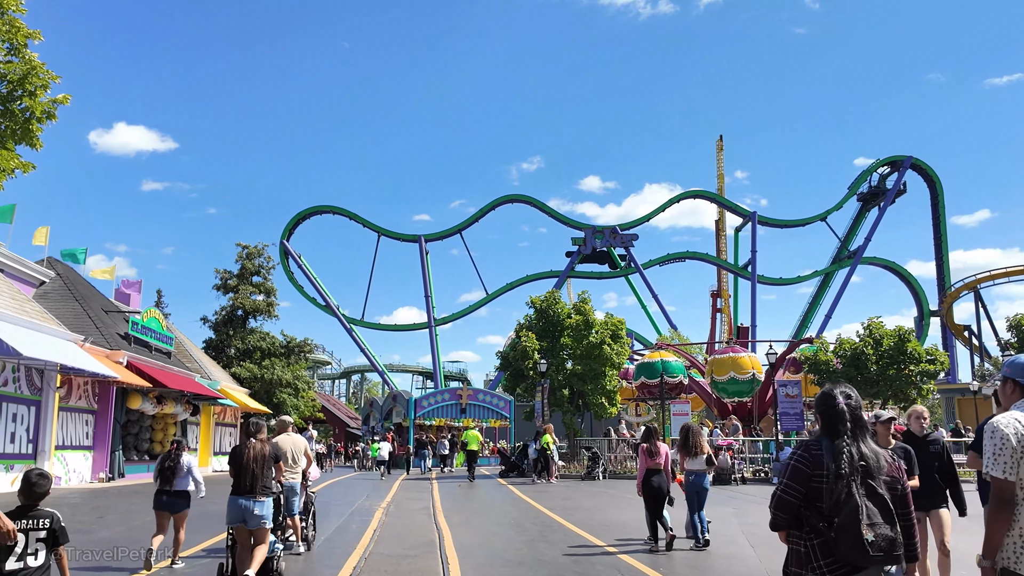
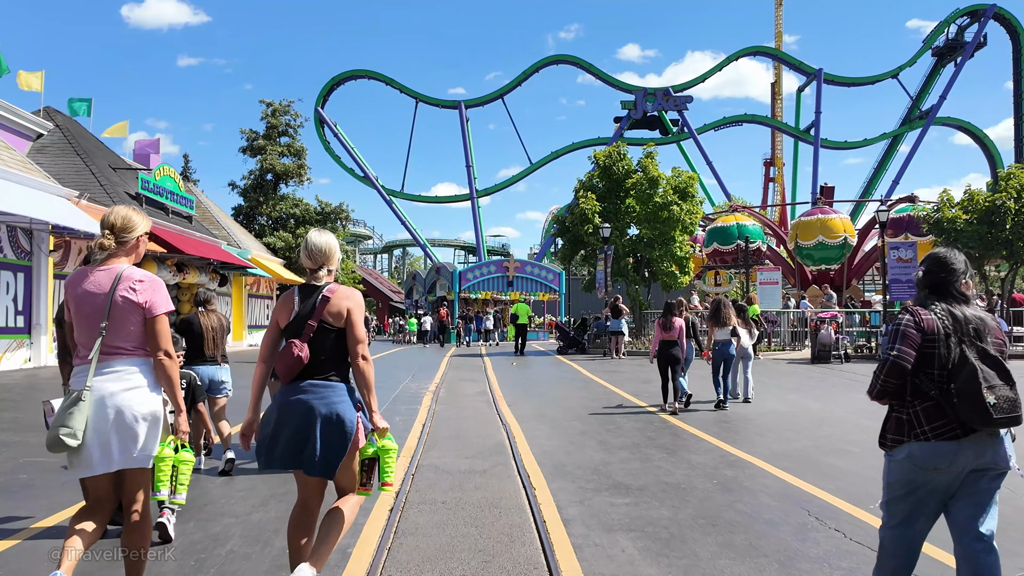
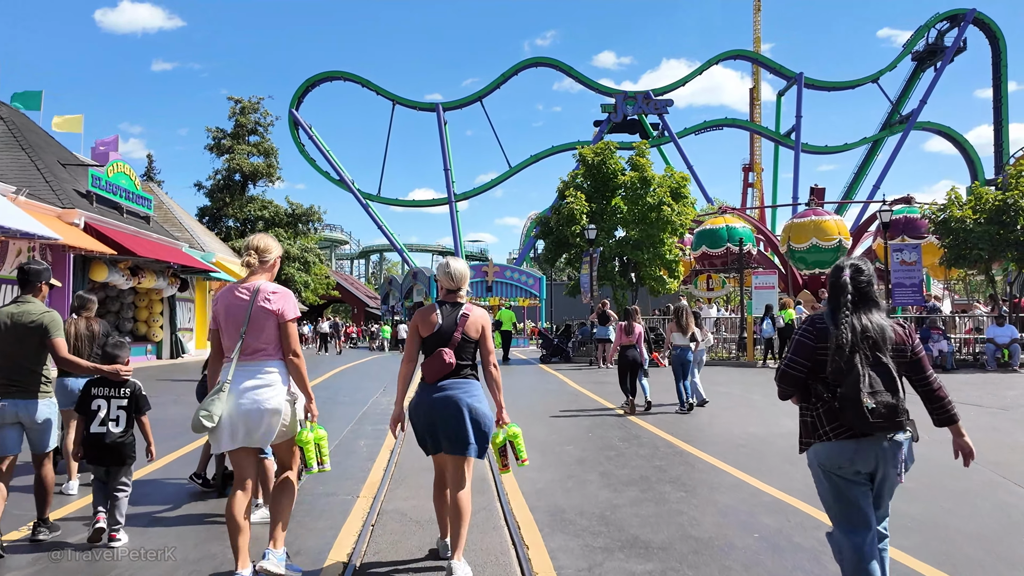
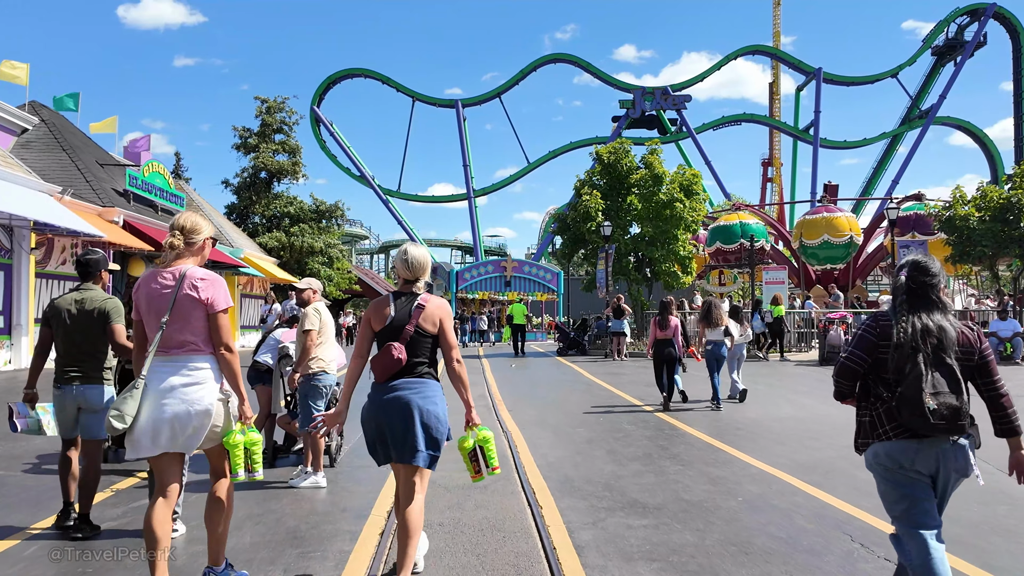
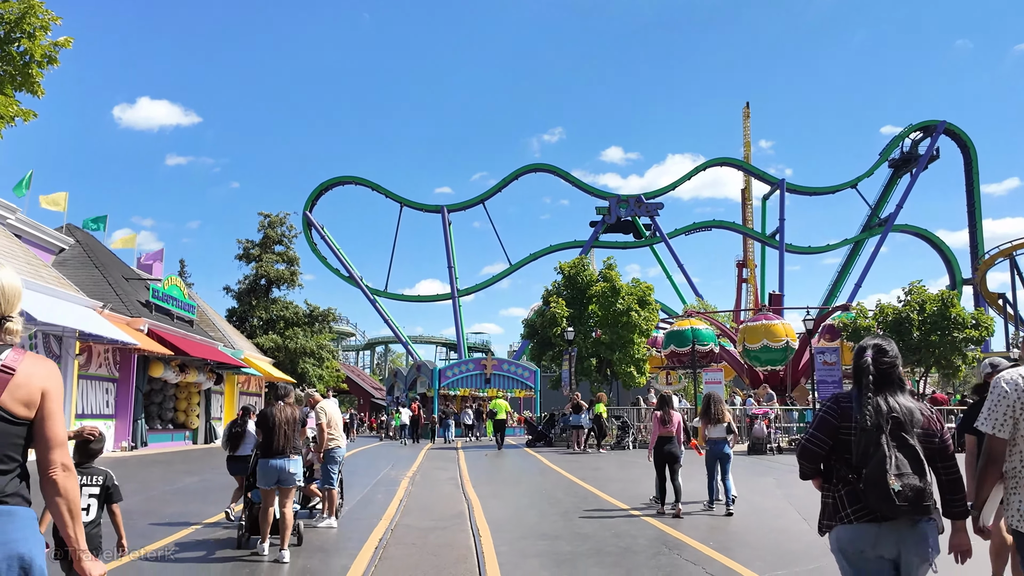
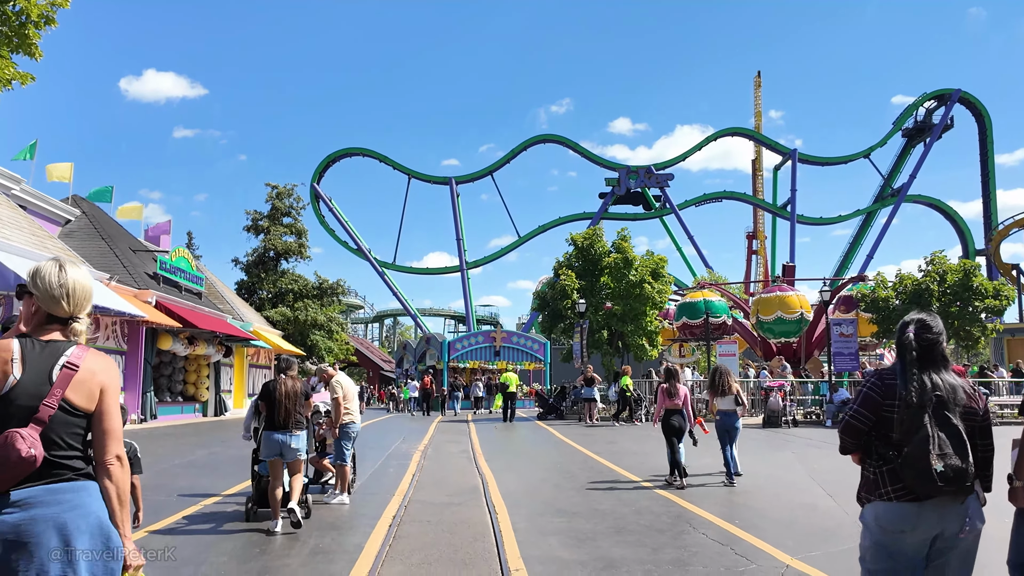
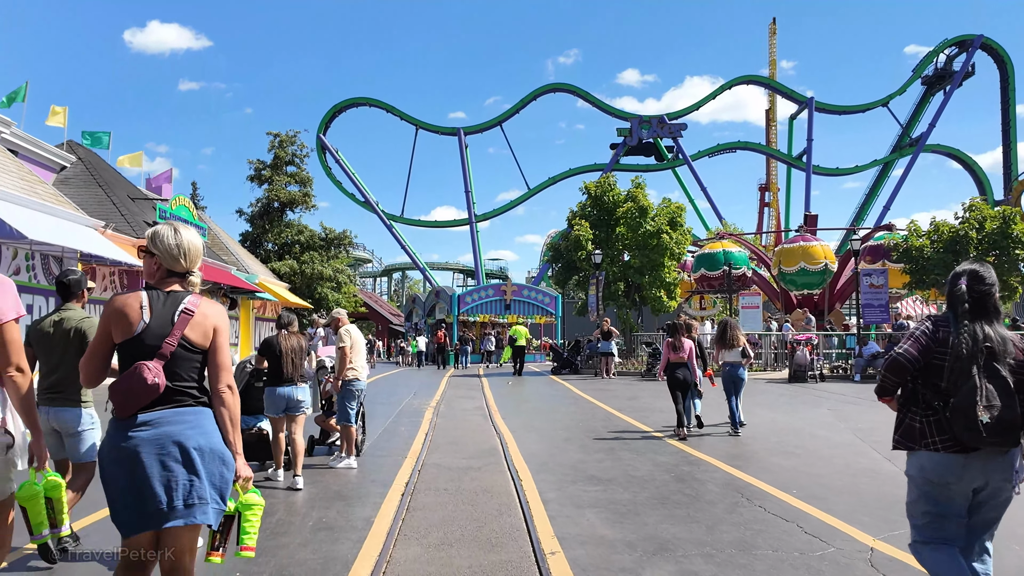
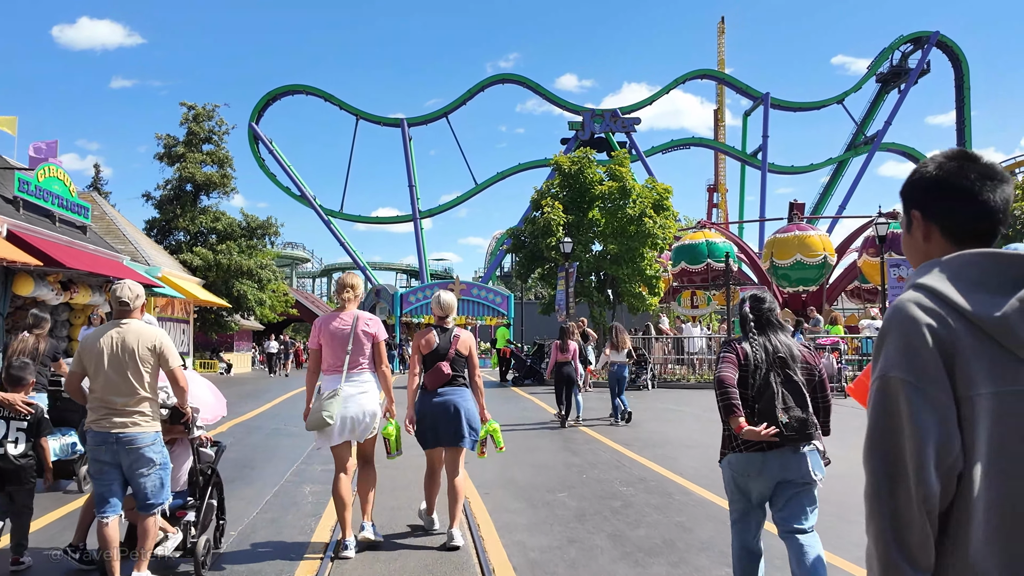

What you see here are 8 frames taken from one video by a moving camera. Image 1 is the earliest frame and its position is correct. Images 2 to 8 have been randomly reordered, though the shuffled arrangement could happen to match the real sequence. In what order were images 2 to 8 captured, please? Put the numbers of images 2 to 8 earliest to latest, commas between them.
5, 6, 7, 2, 4, 3, 8
